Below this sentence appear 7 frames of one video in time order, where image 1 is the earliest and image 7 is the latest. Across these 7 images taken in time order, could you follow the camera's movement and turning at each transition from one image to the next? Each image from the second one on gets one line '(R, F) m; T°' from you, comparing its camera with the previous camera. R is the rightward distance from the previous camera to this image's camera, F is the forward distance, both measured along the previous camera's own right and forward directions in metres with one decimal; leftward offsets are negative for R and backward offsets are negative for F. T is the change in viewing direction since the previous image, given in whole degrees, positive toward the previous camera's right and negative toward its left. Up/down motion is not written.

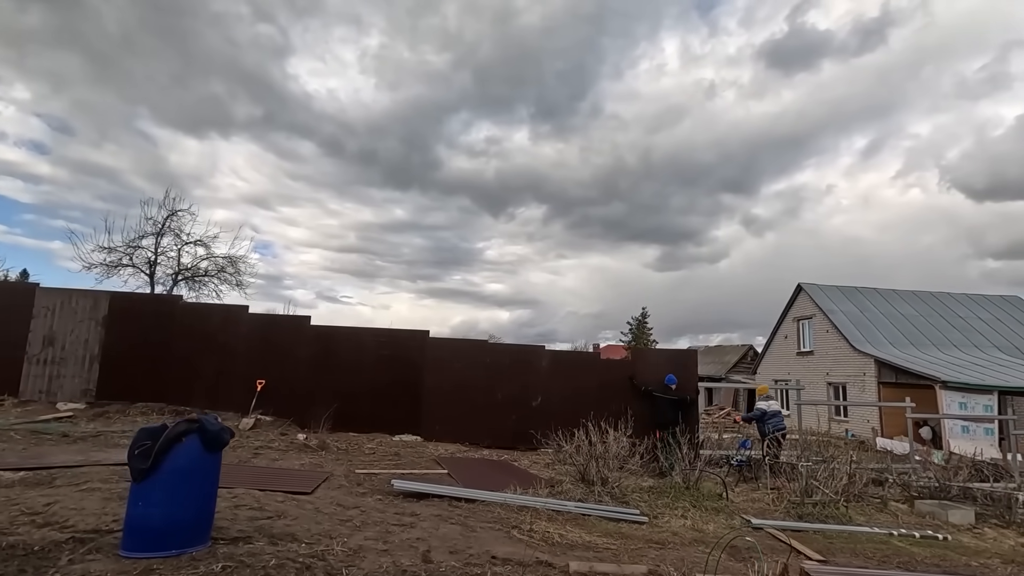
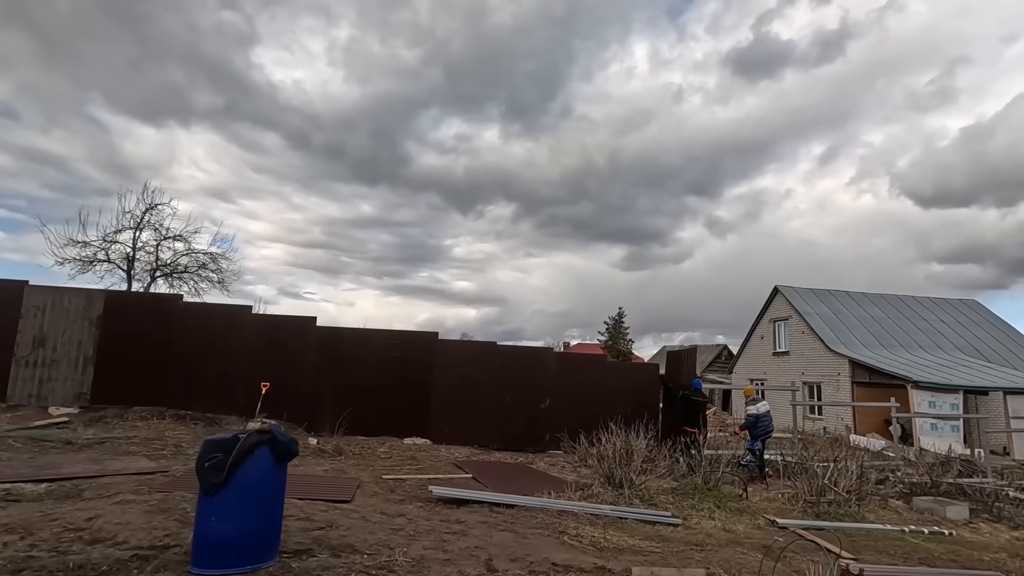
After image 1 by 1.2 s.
(-0.7, 0.0) m; +4°
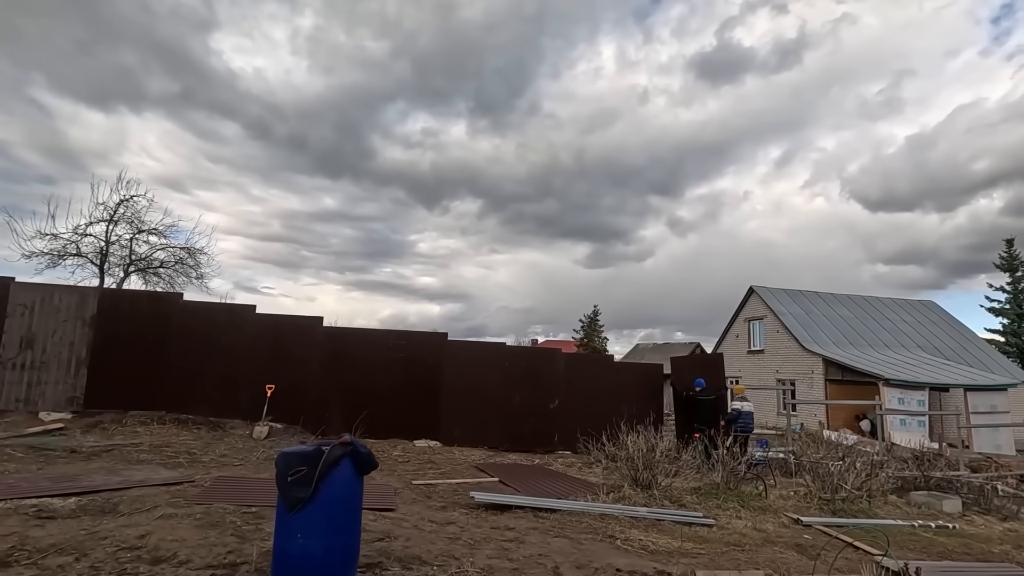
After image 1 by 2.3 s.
(-0.8, +0.1) m; +4°
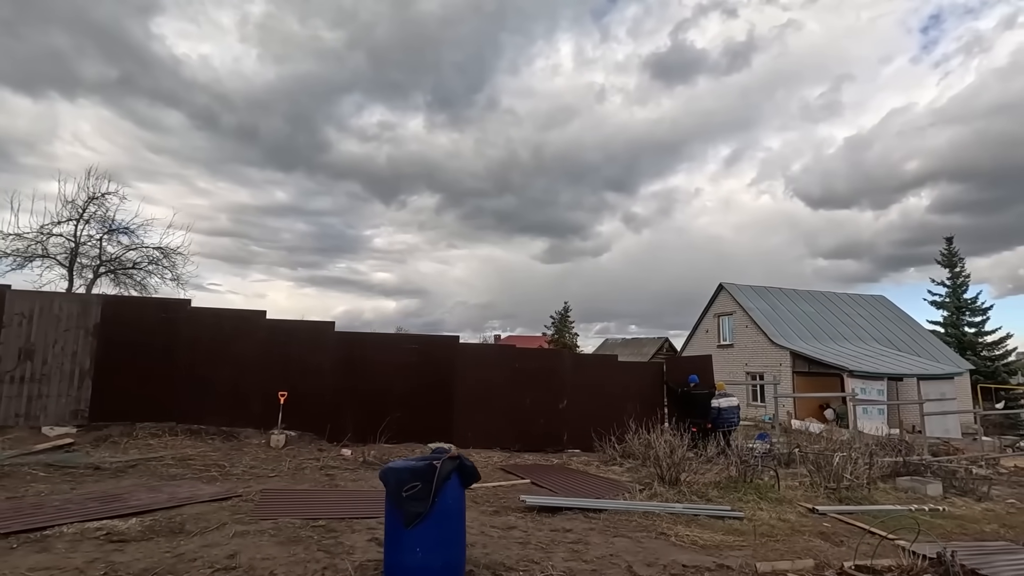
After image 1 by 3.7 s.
(-0.9, -0.1) m; +5°
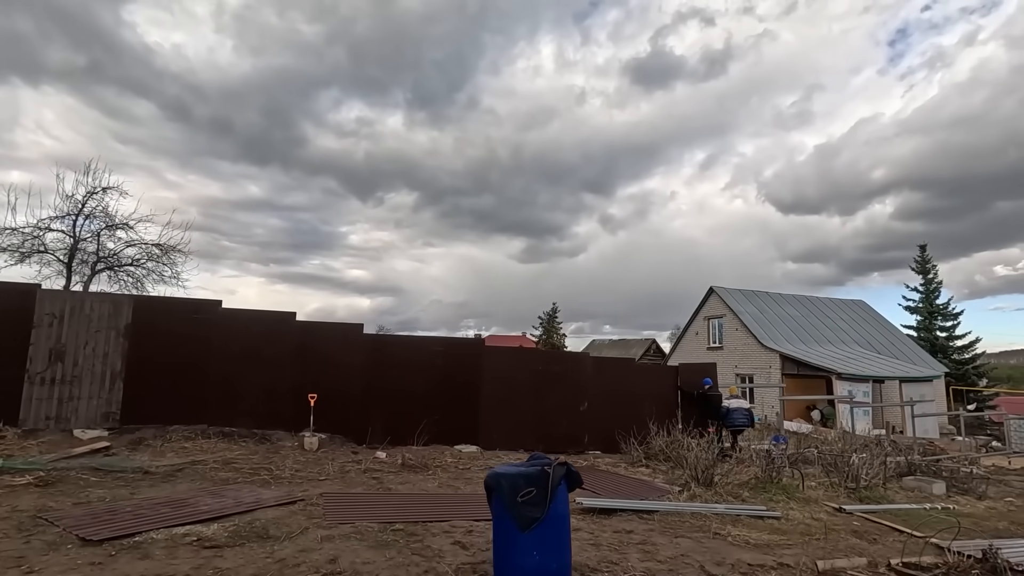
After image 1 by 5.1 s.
(-0.9, -0.1) m; +3°
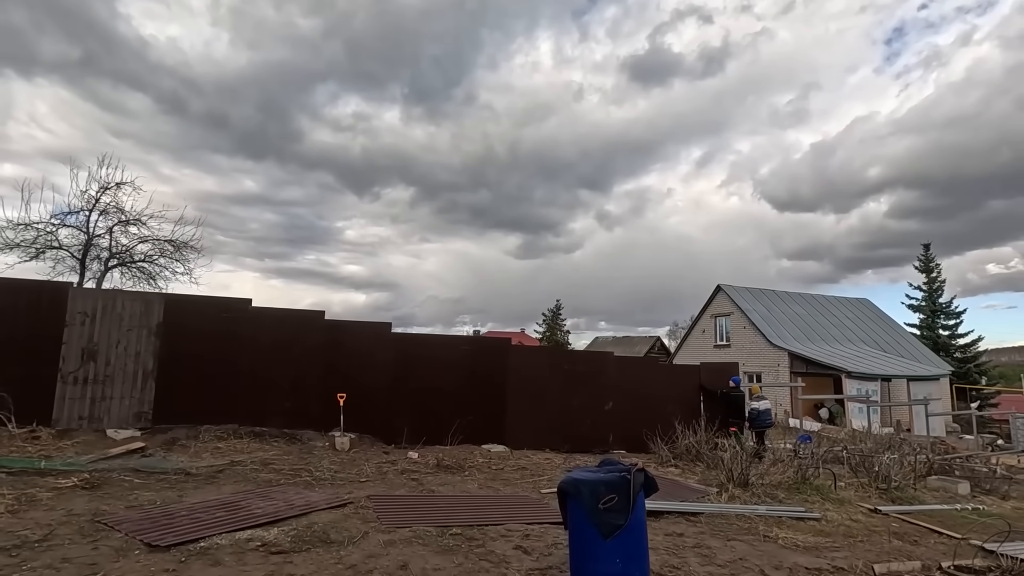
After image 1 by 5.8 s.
(-0.5, 0.0) m; +1°
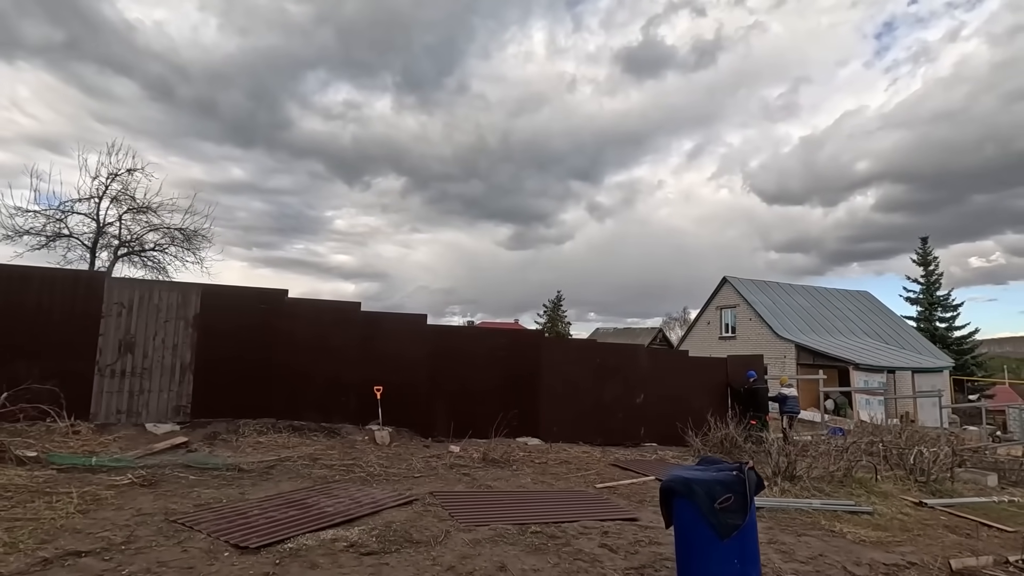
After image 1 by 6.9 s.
(-0.8, +0.1) m; +1°
